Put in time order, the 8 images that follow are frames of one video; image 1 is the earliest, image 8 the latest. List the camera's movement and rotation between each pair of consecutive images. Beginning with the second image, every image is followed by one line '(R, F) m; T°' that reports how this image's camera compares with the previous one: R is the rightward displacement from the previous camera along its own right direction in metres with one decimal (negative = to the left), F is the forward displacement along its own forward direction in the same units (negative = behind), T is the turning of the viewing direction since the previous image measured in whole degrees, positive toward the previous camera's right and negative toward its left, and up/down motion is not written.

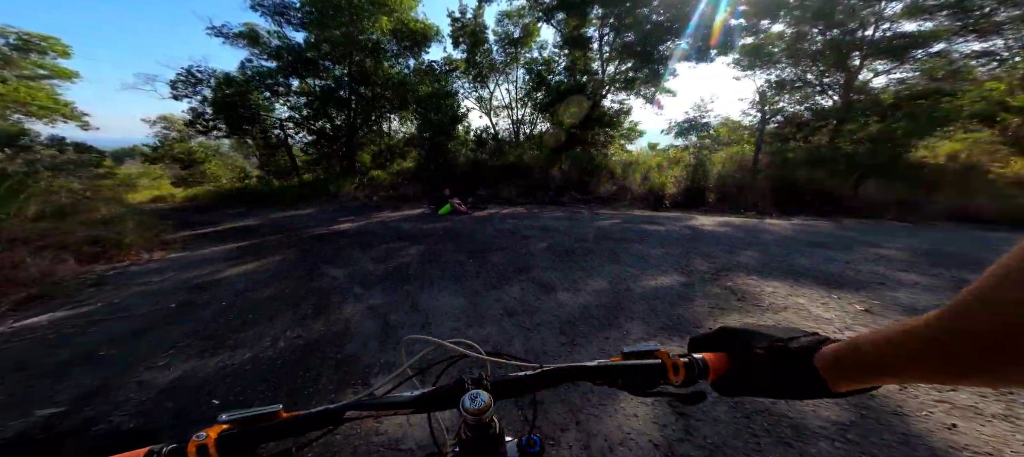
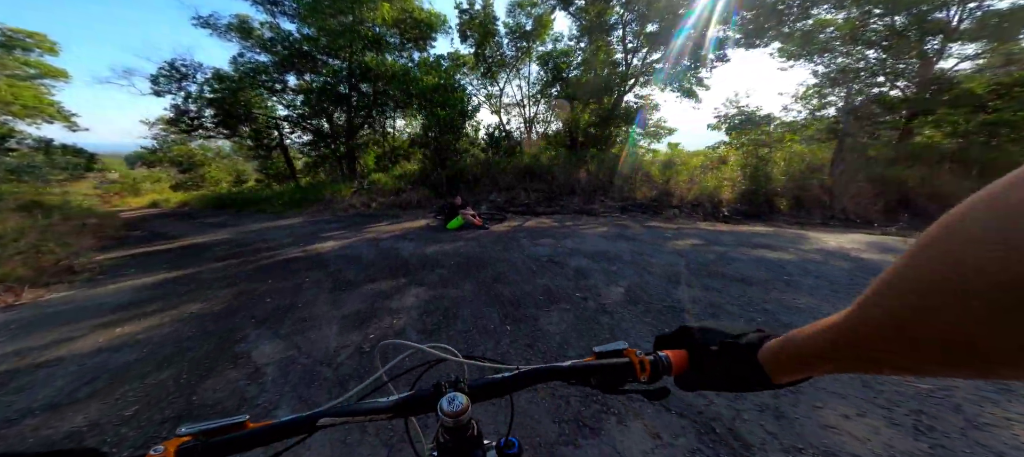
(-0.4, +1.5) m; -1°
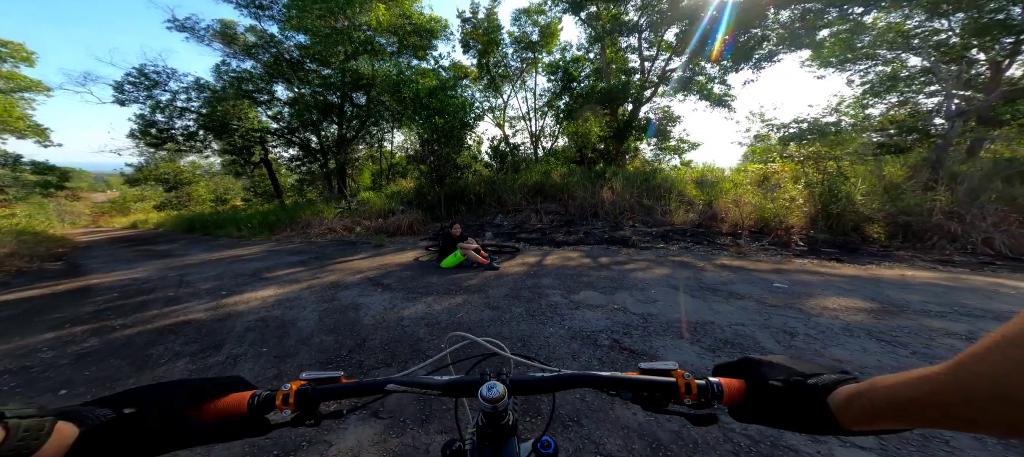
(-0.2, +1.5) m; 0°
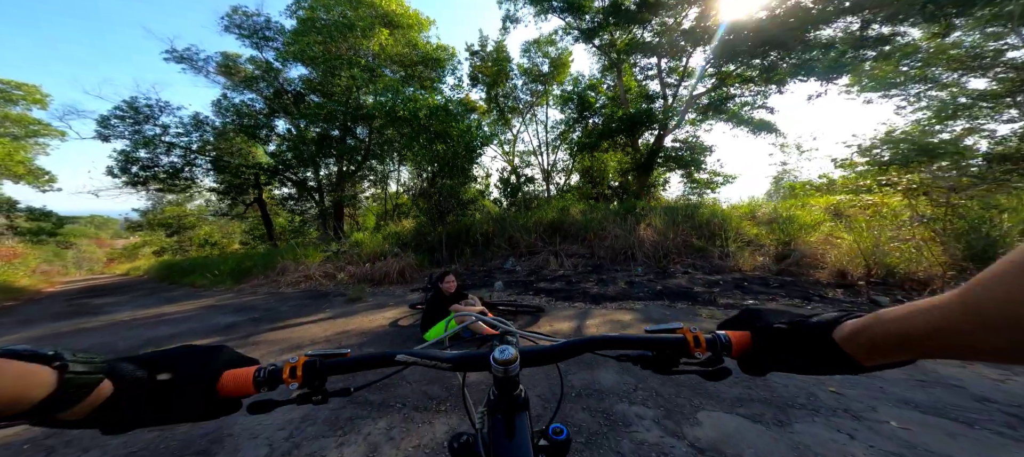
(-0.1, +1.5) m; -1°
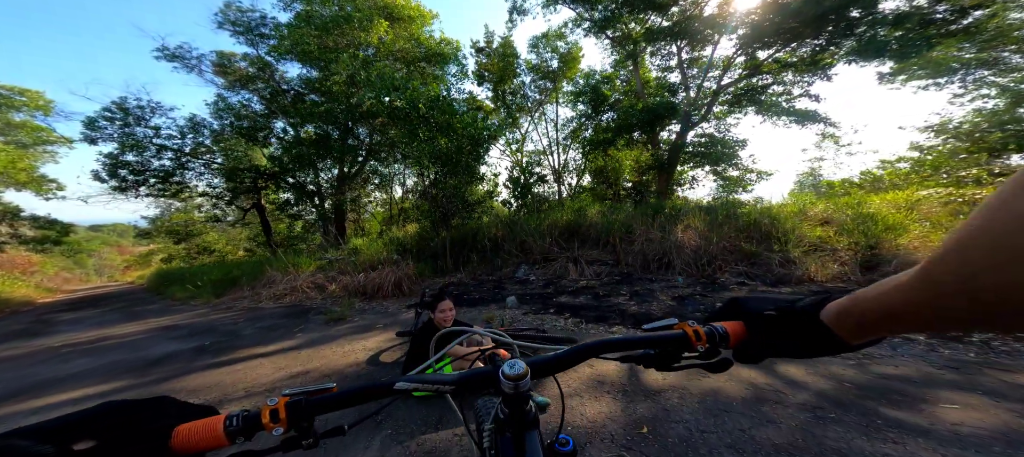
(-0.1, +0.9) m; -1°
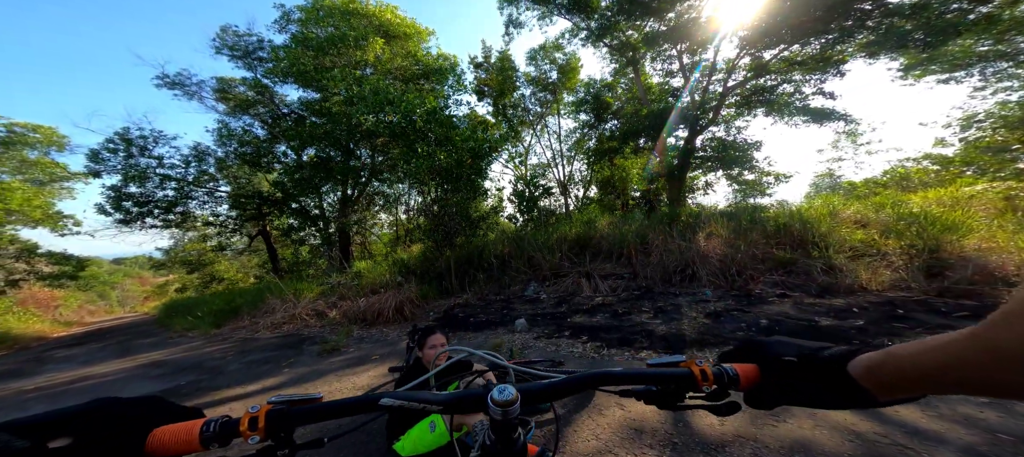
(0.0, +0.3) m; -2°
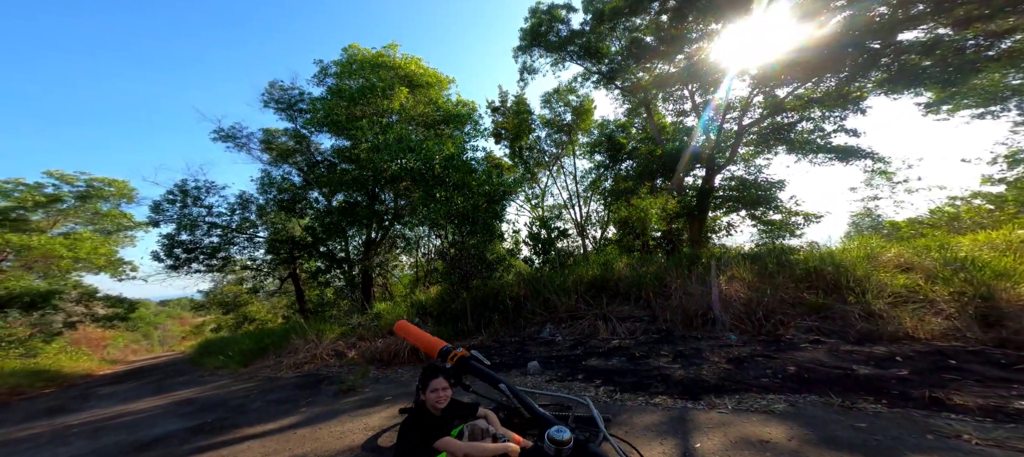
(+0.1, -0.1) m; -4°
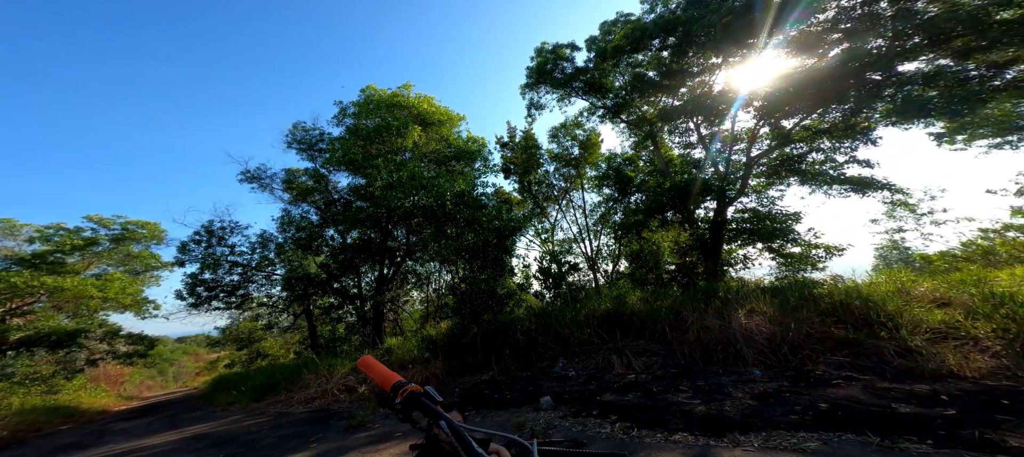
(0.0, -0.1) m; -2°
